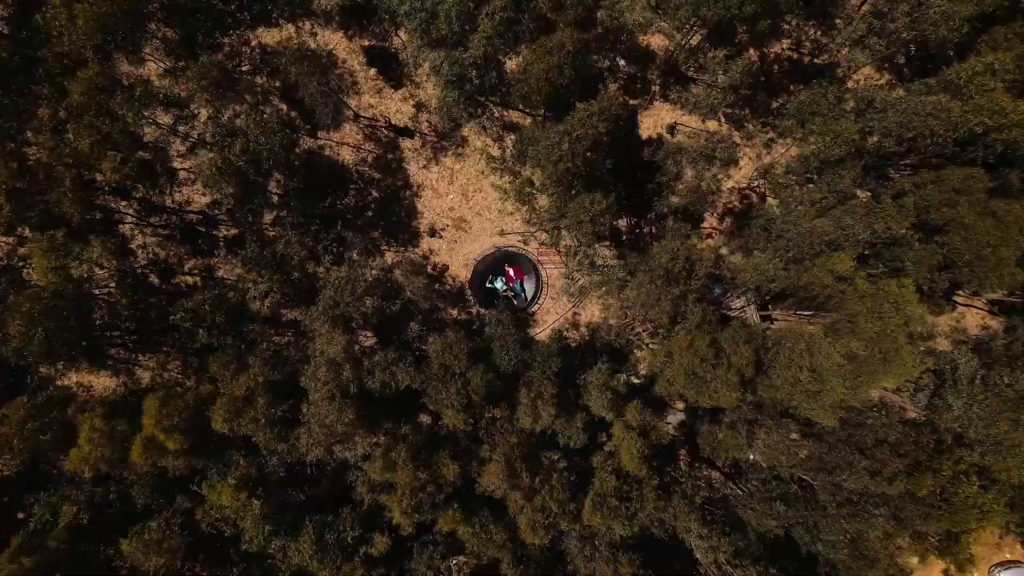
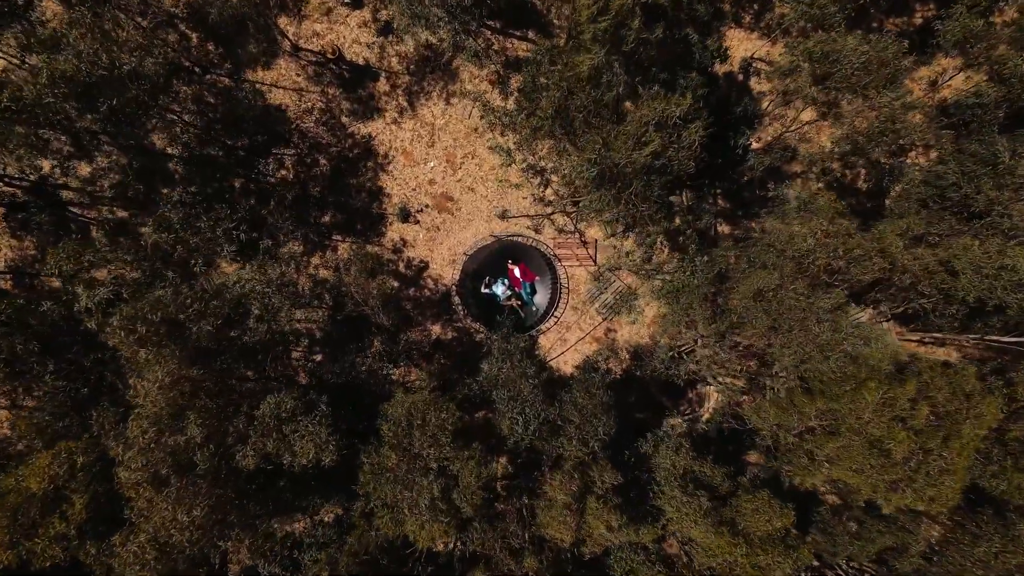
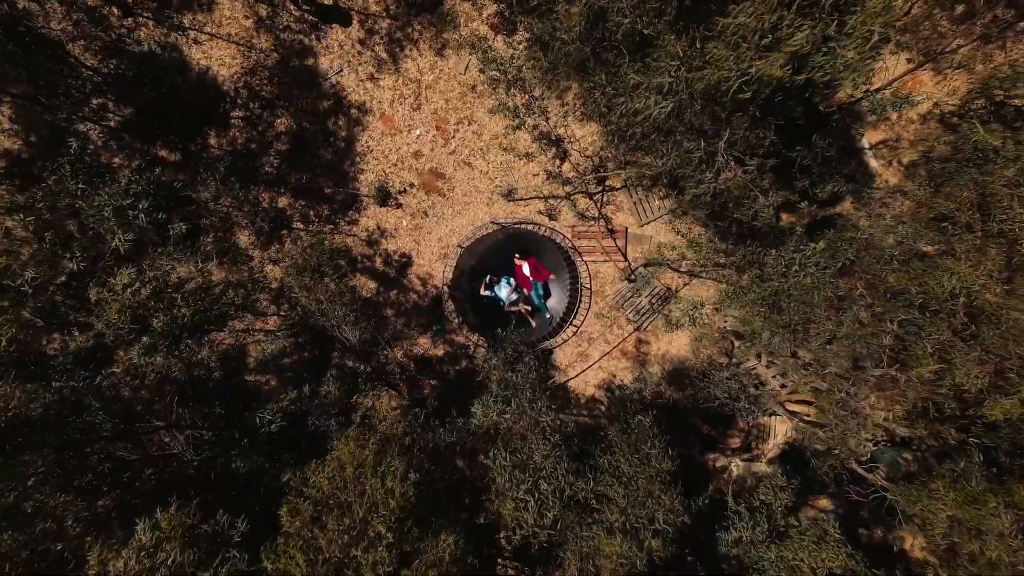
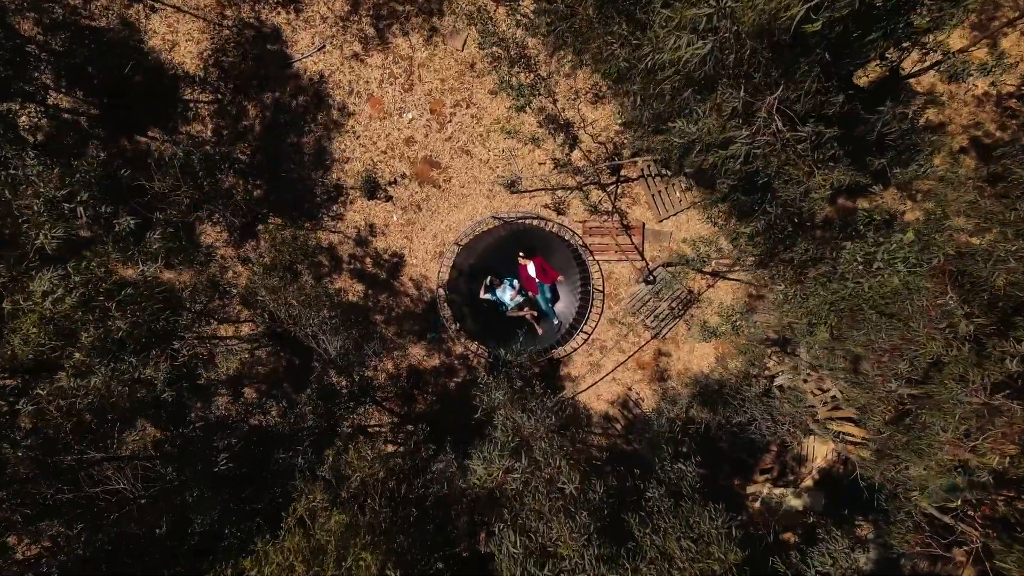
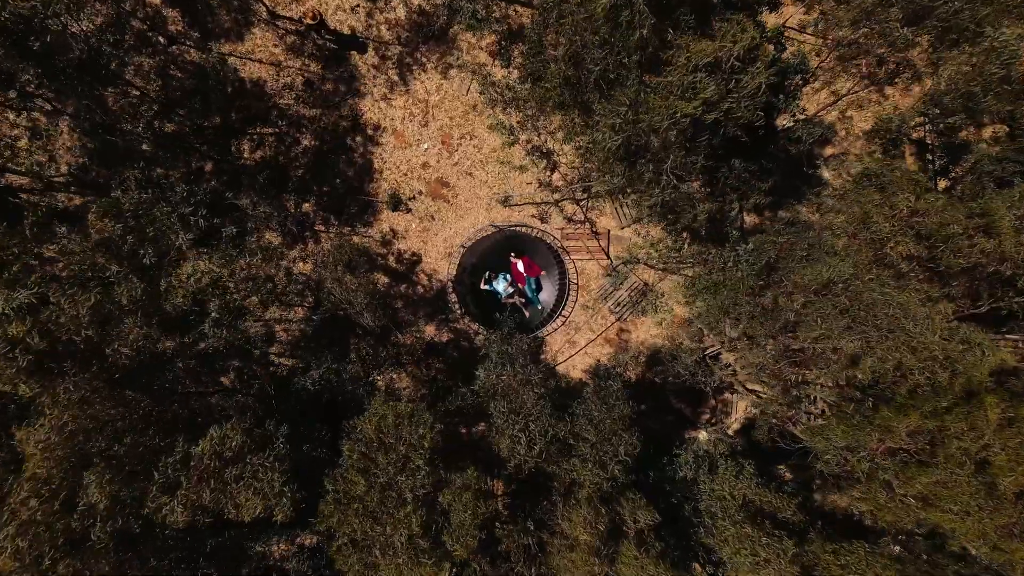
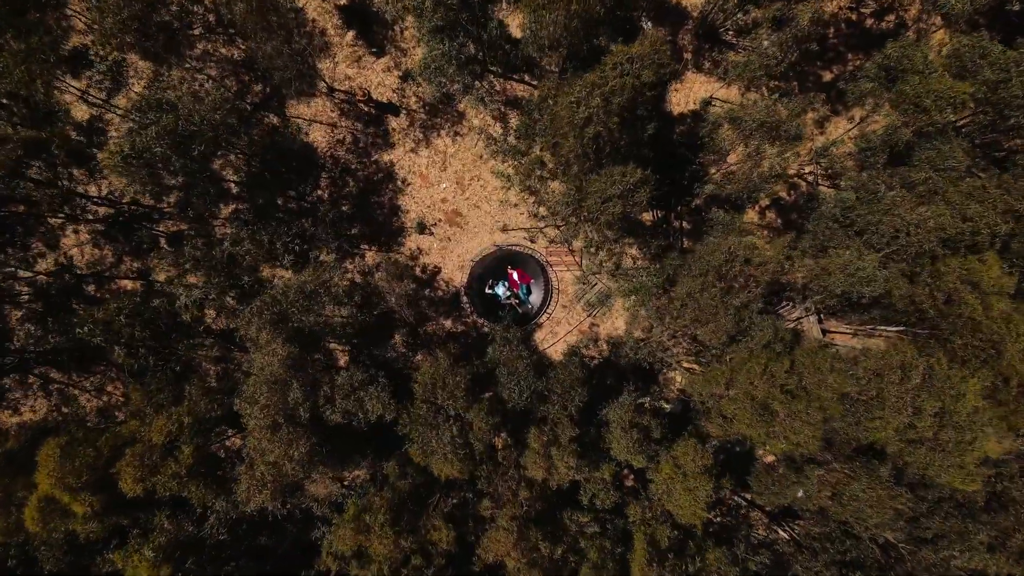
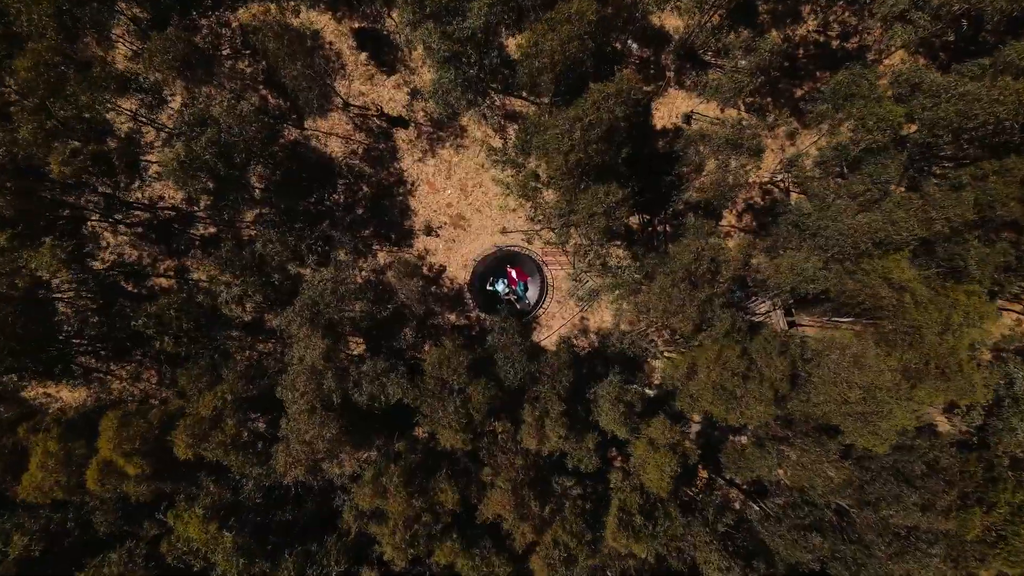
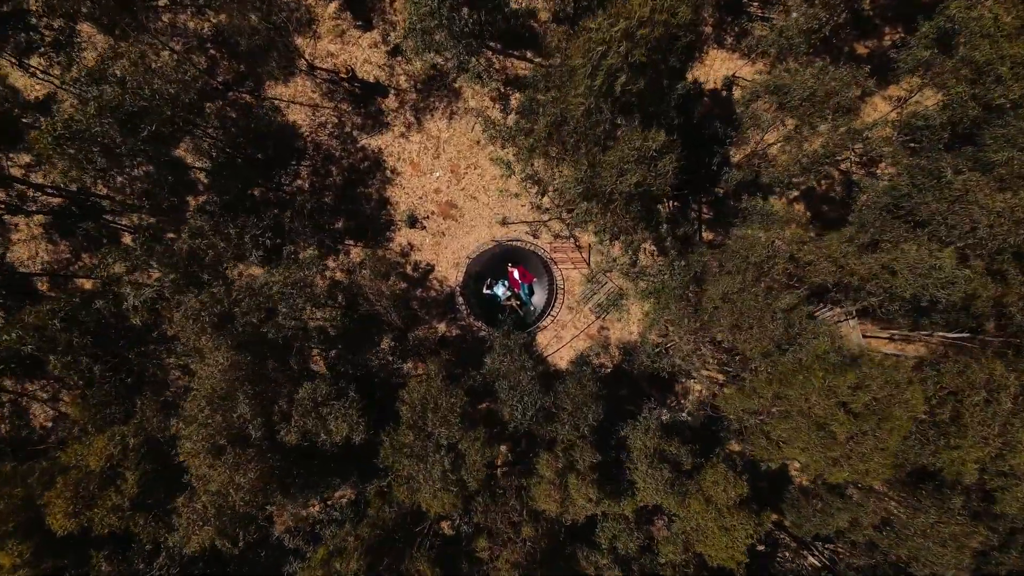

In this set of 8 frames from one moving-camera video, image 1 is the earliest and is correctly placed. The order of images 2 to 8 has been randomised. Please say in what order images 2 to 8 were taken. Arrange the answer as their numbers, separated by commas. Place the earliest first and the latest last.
7, 6, 8, 2, 5, 3, 4
